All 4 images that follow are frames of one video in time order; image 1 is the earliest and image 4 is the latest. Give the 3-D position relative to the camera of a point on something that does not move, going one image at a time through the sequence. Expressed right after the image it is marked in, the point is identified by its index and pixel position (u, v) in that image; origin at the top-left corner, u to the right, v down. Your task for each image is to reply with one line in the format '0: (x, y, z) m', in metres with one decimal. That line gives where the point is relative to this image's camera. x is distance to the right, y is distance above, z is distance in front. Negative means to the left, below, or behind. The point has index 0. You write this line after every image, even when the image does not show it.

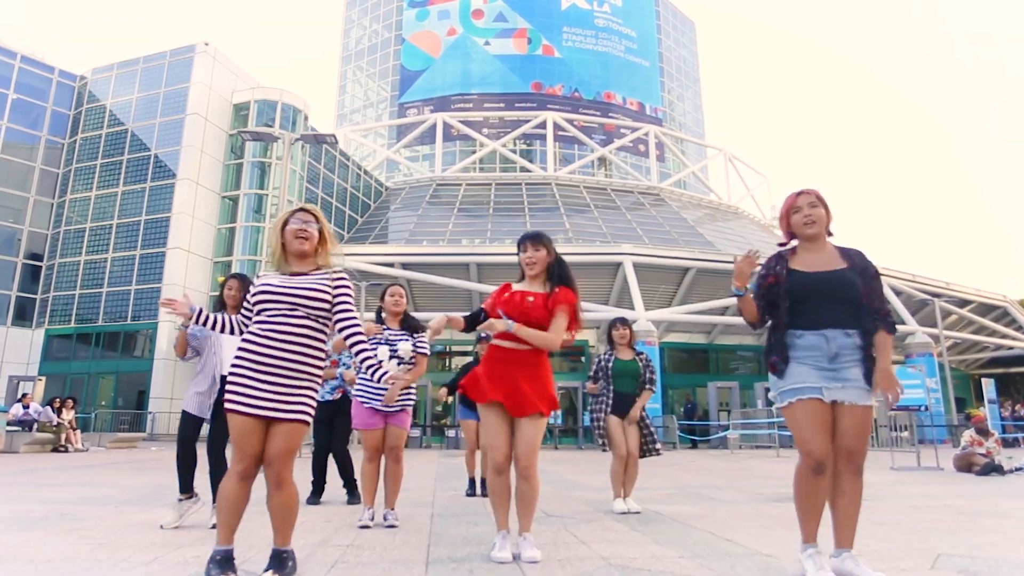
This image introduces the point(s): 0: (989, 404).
0: (+15.4, -3.7, +18.8) m
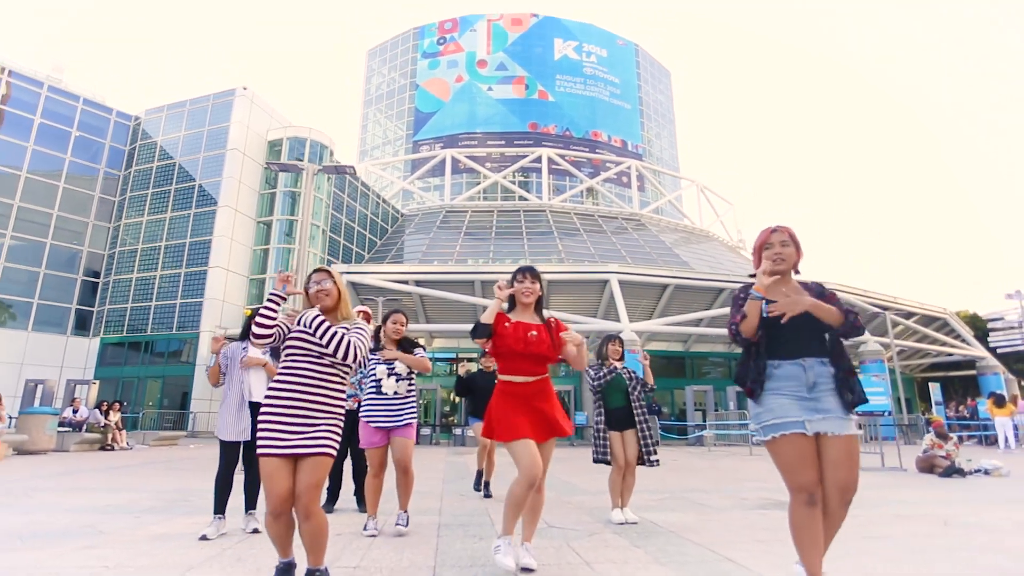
0: (+15.3, -4.3, +21.0) m
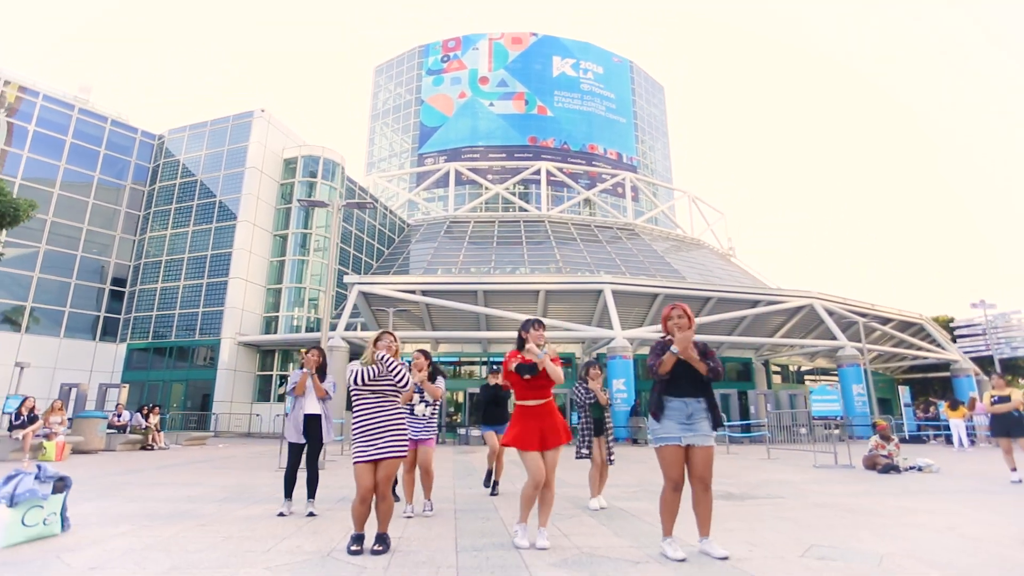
0: (+15.3, -4.6, +22.5) m
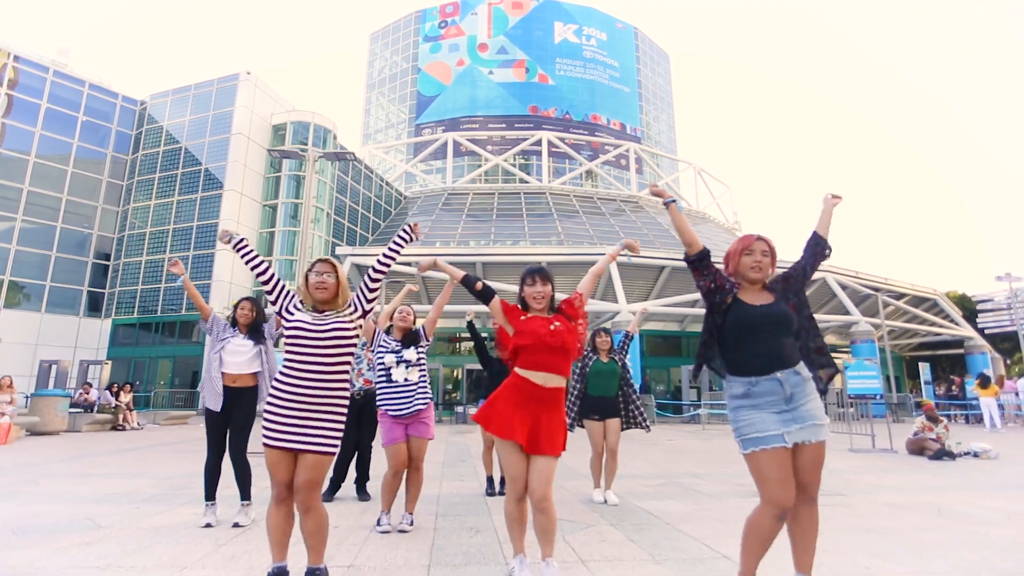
0: (+15.3, -3.5, +21.3) m
